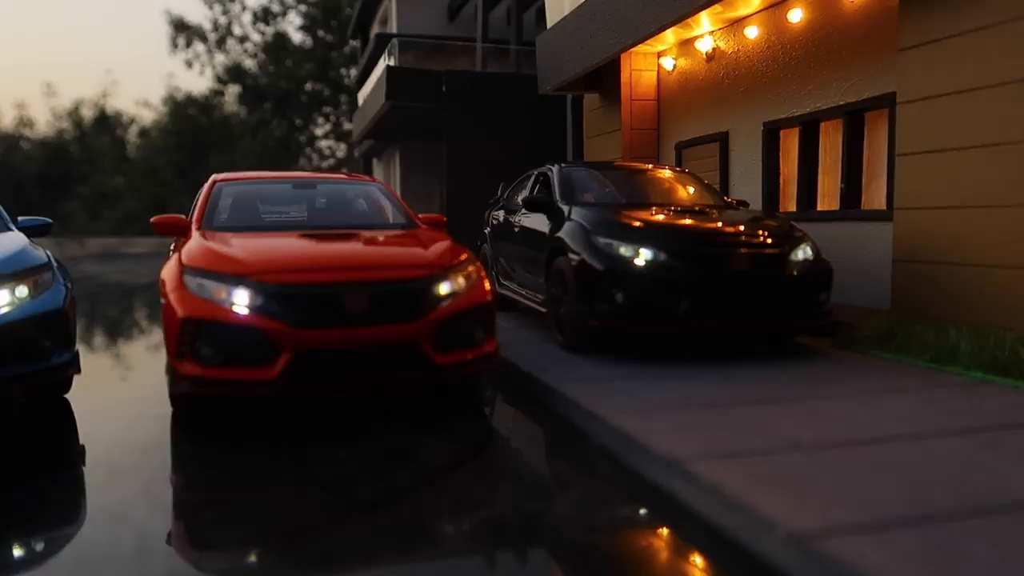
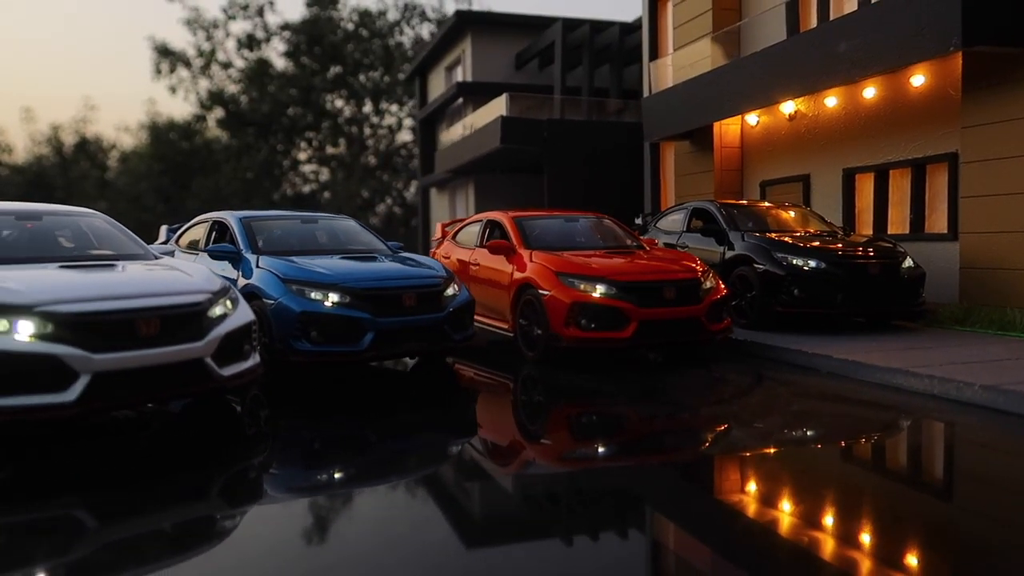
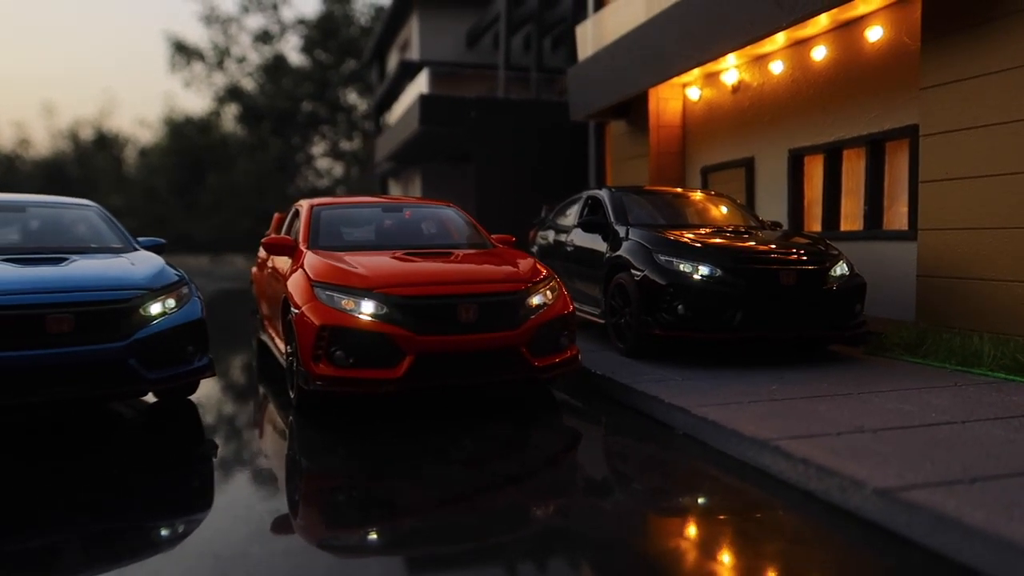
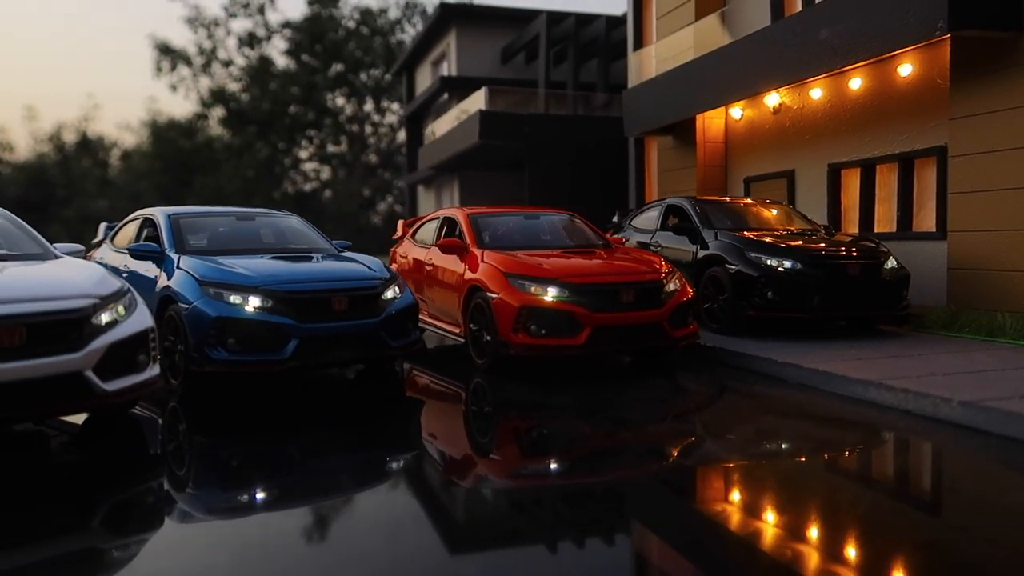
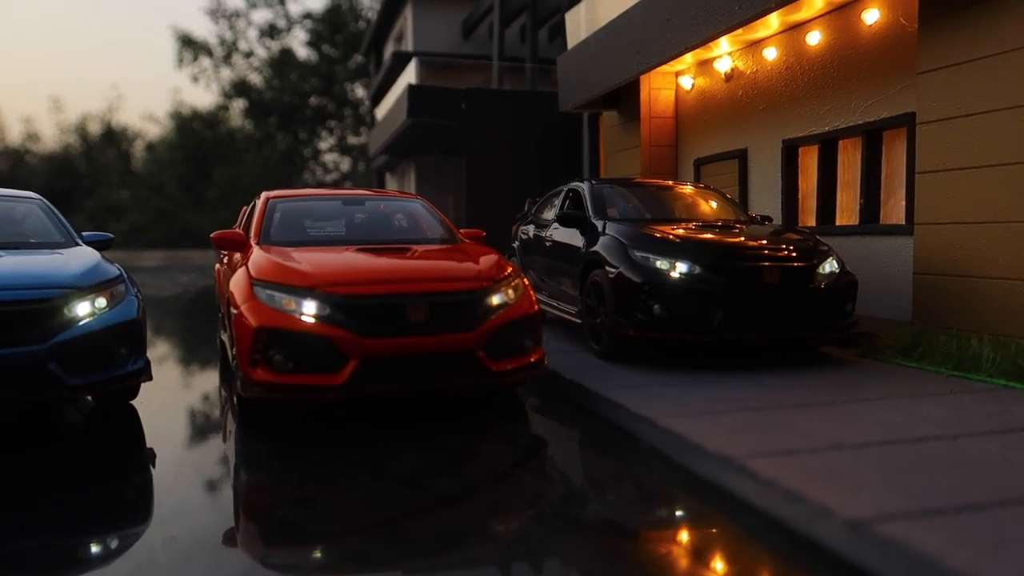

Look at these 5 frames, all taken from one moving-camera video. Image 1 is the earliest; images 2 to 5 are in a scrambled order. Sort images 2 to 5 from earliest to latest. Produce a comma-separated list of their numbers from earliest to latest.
5, 3, 4, 2
